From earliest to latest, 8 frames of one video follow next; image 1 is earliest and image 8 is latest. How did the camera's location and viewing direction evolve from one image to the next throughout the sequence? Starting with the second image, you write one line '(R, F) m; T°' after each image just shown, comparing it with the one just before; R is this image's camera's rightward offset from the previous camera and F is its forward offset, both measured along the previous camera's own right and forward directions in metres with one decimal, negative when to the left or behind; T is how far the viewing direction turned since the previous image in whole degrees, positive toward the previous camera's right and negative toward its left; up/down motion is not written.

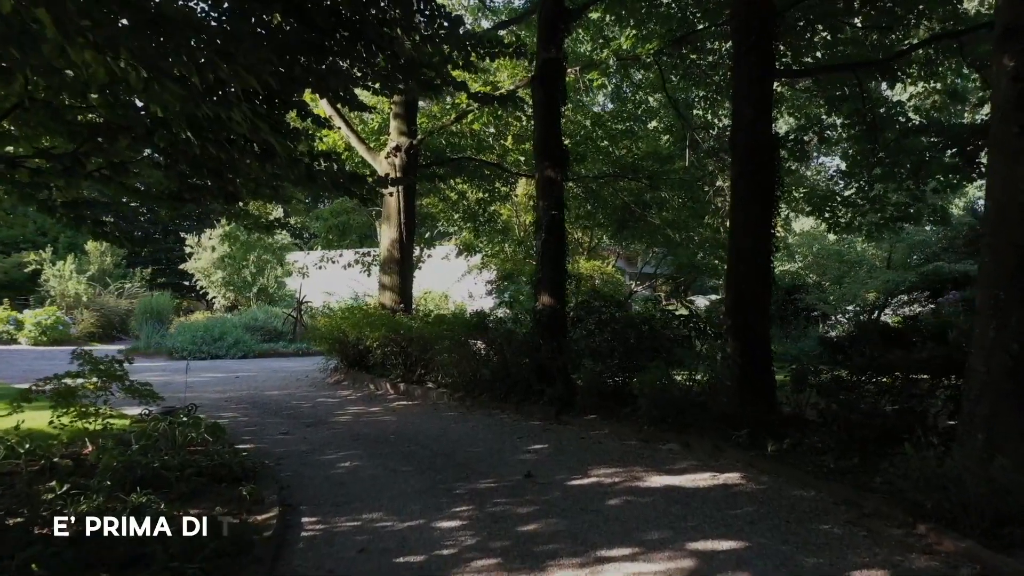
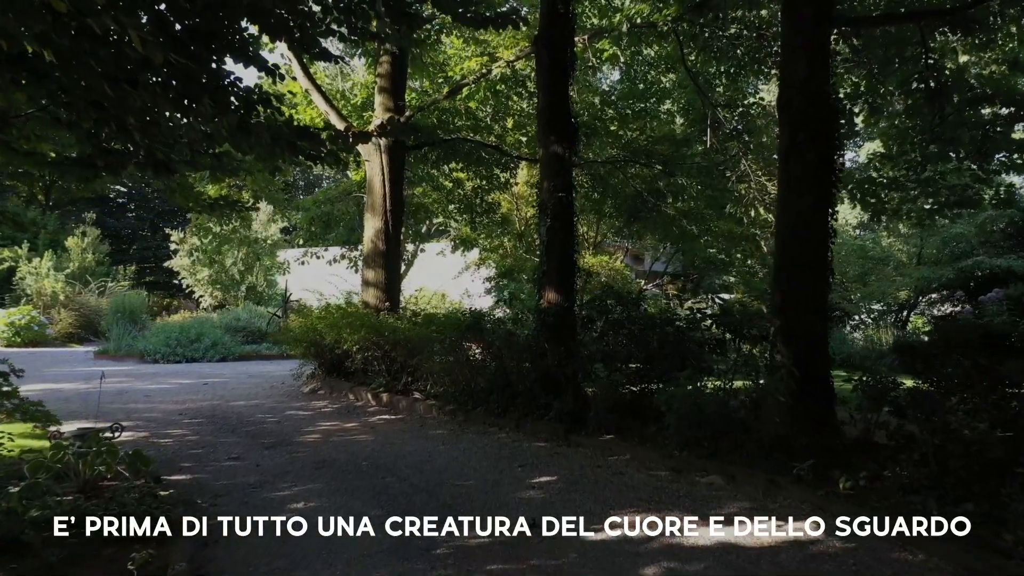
(0.0, +1.5) m; 0°
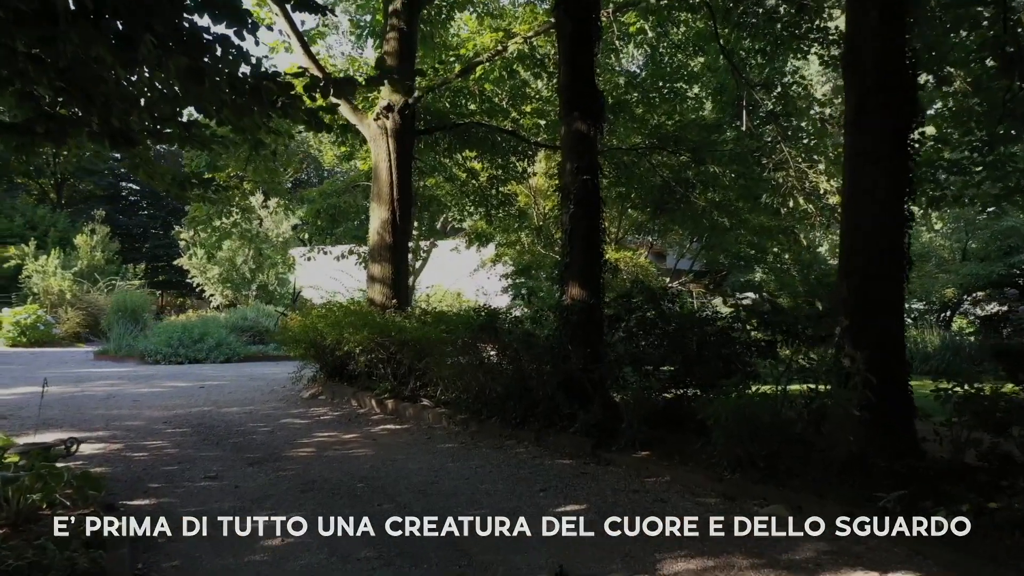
(0.0, +0.9) m; -1°
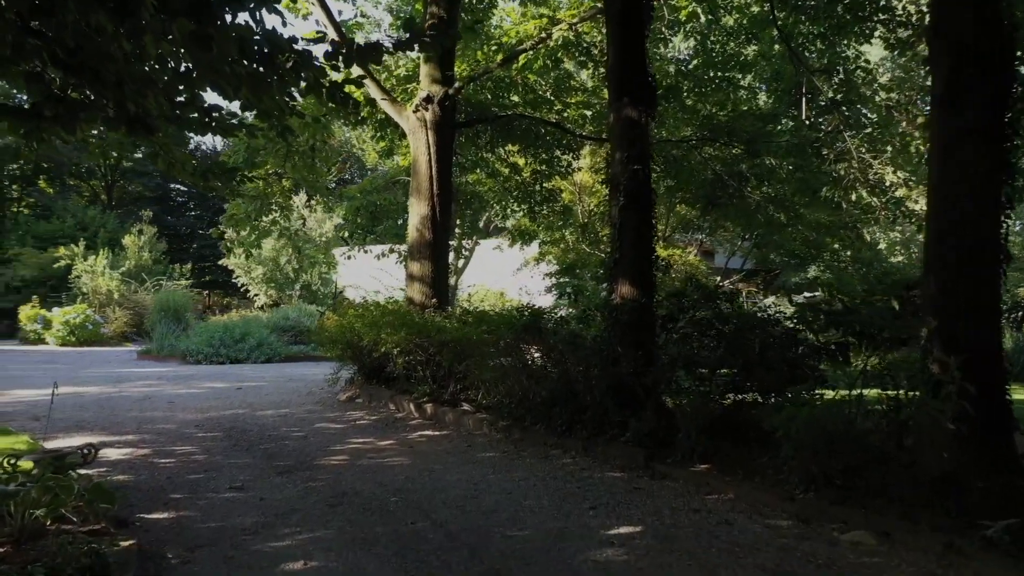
(0.0, +0.5) m; -3°
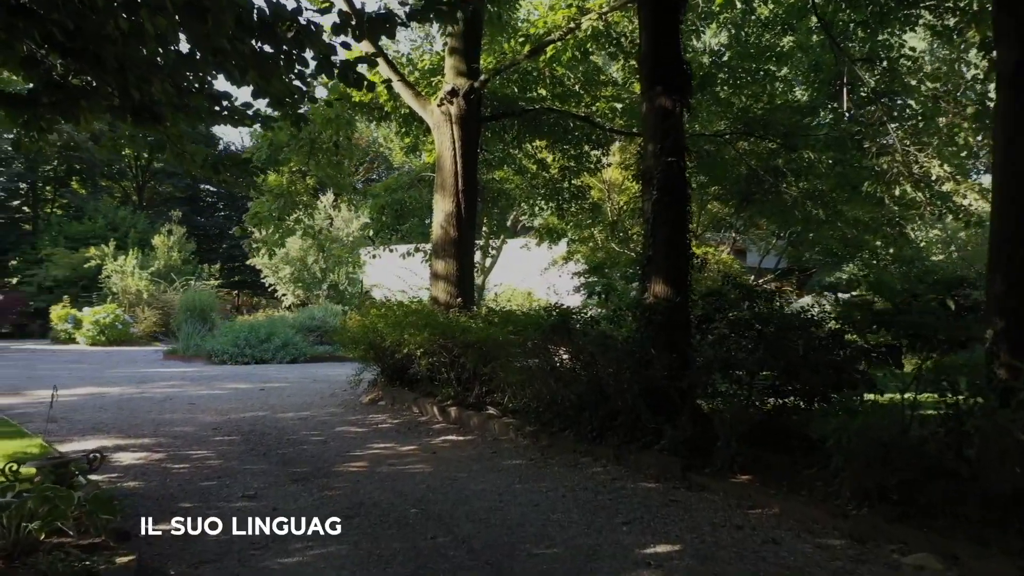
(0.0, +0.3) m; -2°
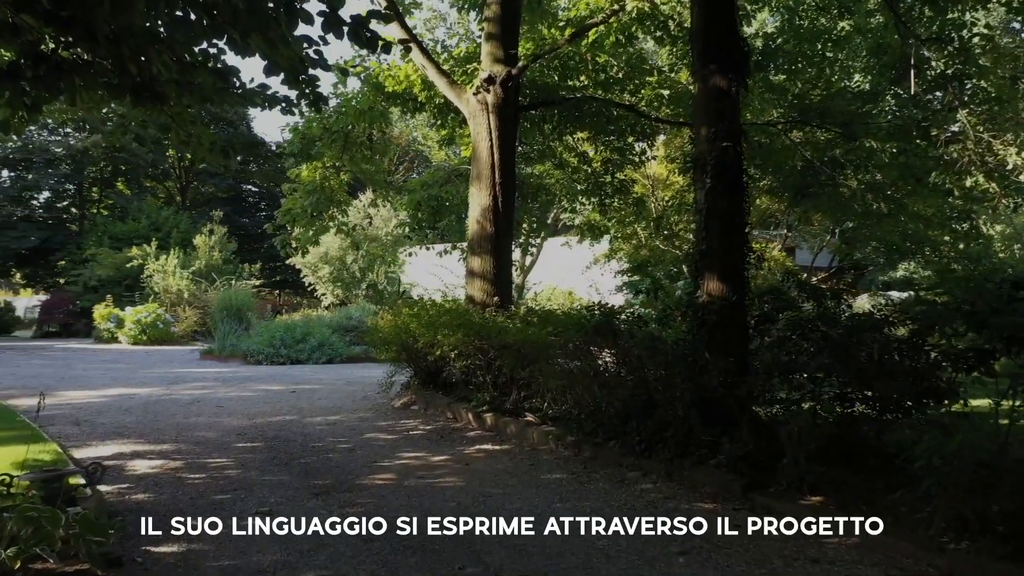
(0.0, +0.5) m; -3°
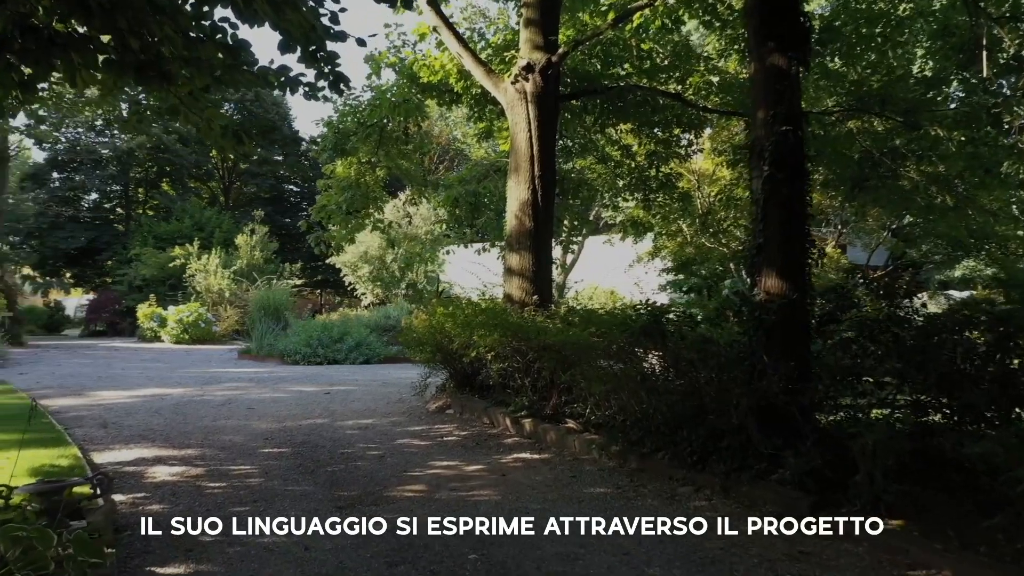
(0.0, +0.4) m; -3°
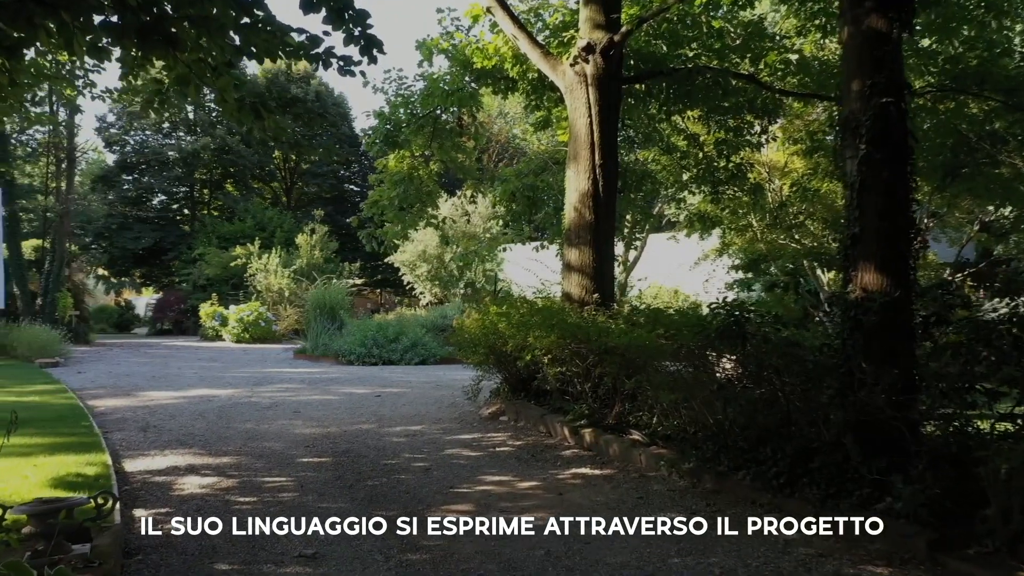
(0.0, +0.6) m; -4°
